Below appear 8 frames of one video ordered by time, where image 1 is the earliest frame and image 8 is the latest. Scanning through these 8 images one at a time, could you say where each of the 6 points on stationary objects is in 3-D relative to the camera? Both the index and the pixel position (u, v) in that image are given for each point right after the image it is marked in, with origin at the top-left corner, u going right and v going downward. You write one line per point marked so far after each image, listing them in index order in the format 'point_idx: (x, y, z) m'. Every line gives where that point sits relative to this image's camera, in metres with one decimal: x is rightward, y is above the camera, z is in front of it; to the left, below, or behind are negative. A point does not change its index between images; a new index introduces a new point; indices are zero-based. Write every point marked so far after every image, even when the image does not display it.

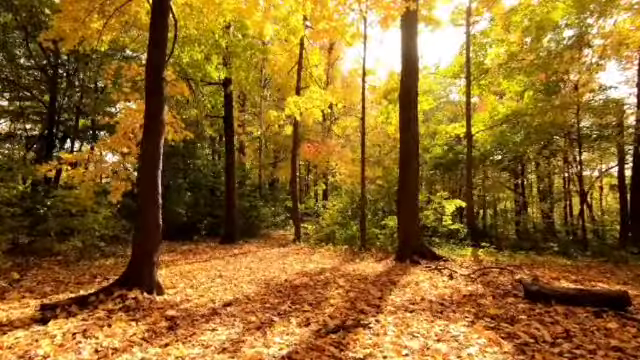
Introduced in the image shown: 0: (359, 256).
0: (+1.1, -2.1, +11.7) m
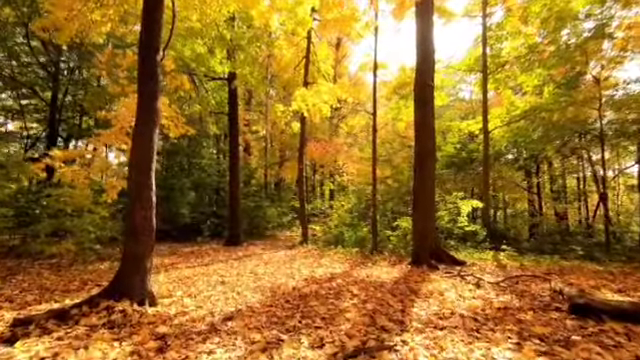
0: (+1.3, -2.1, +11.0) m
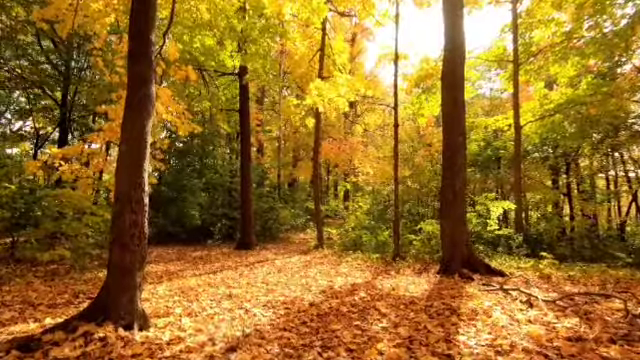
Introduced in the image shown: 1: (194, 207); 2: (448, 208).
0: (+1.8, -2.1, +10.0) m
1: (-4.8, -1.0, +16.4) m
2: (+2.7, -0.6, +9.1) m
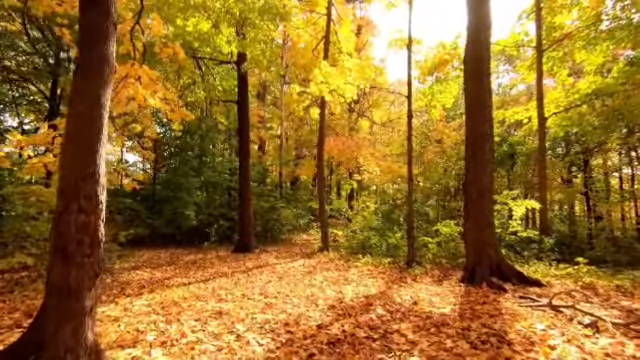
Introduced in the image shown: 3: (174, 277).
0: (+1.9, -2.0, +8.9) m
1: (-4.6, -0.9, +15.3) m
2: (+2.8, -0.5, +7.9) m
3: (-2.9, -1.9, +8.4) m
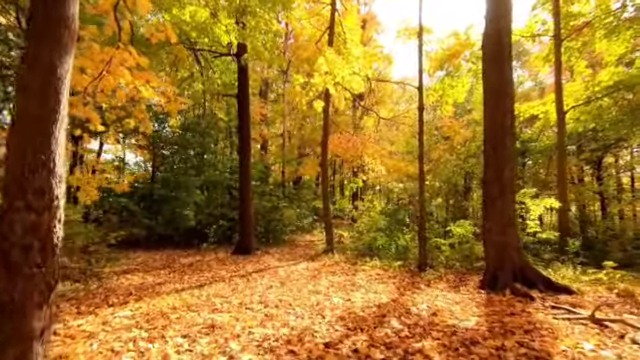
0: (+2.0, -1.9, +8.2) m
1: (-4.5, -0.9, +14.7) m
2: (+2.9, -0.4, +7.2) m
3: (-2.8, -1.8, +7.8) m
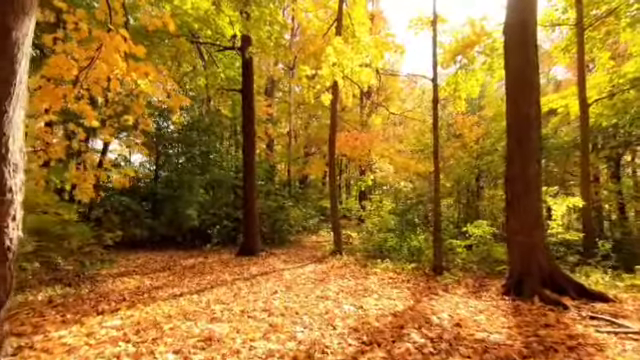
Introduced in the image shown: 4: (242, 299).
0: (+2.1, -1.8, +7.6) m
1: (-4.2, -0.8, +14.2) m
2: (+3.0, -0.4, +6.6) m
3: (-2.6, -1.8, +7.2) m
4: (-1.1, -1.7, +6.3) m
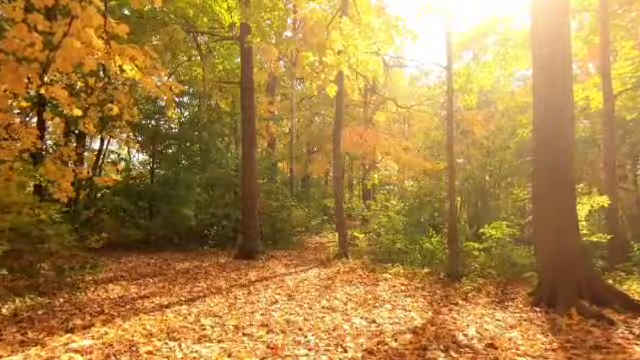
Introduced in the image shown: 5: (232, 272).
0: (+2.2, -1.8, +6.8) m
1: (-4.1, -0.8, +13.4) m
2: (+3.1, -0.3, +5.9) m
3: (-2.5, -1.7, +6.5) m
4: (-1.1, -1.7, +5.5) m
5: (-1.8, -1.9, +8.8) m
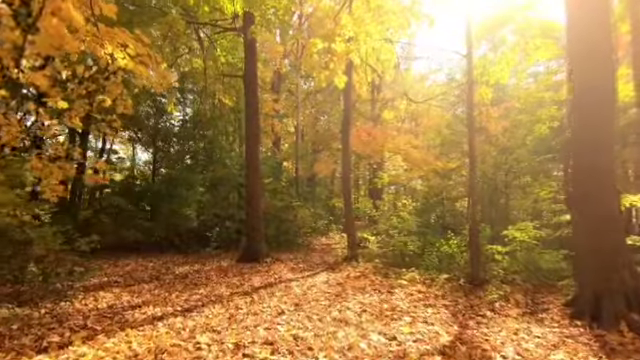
0: (+2.4, -1.7, +6.1) m
1: (-3.9, -0.8, +12.8) m
2: (+3.3, -0.3, +5.2) m
3: (-2.4, -1.7, +5.9) m
4: (-0.9, -1.6, +4.9) m
5: (-1.6, -1.9, +8.2) m
